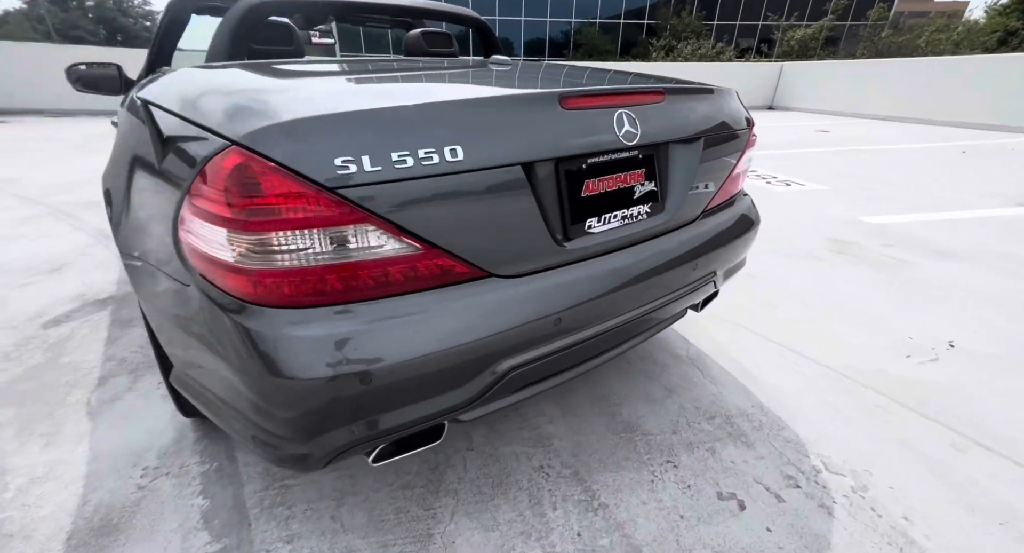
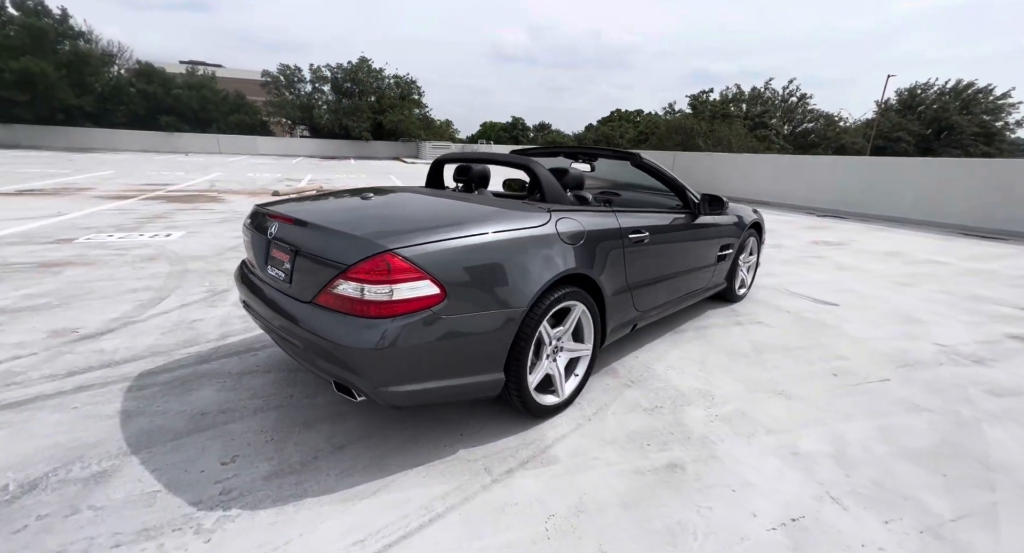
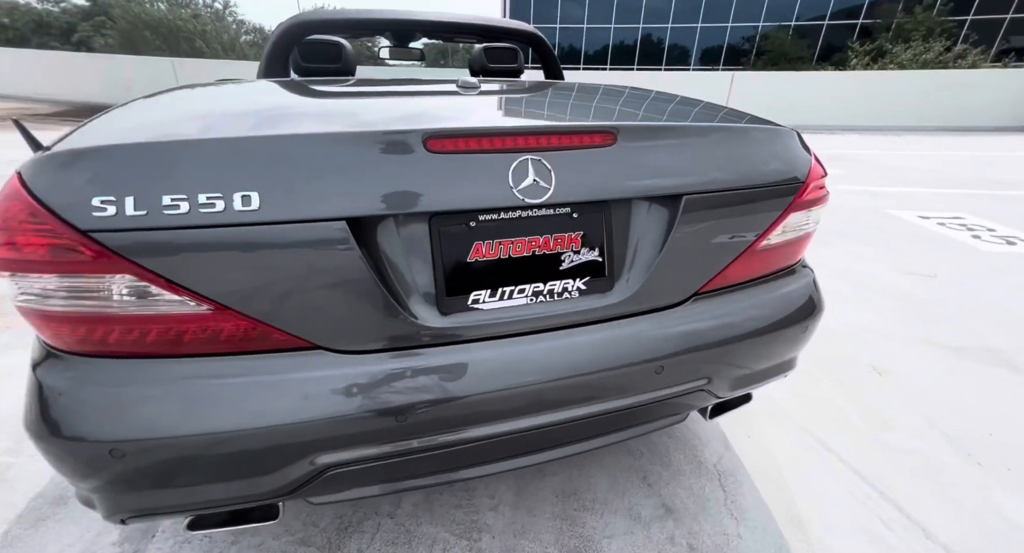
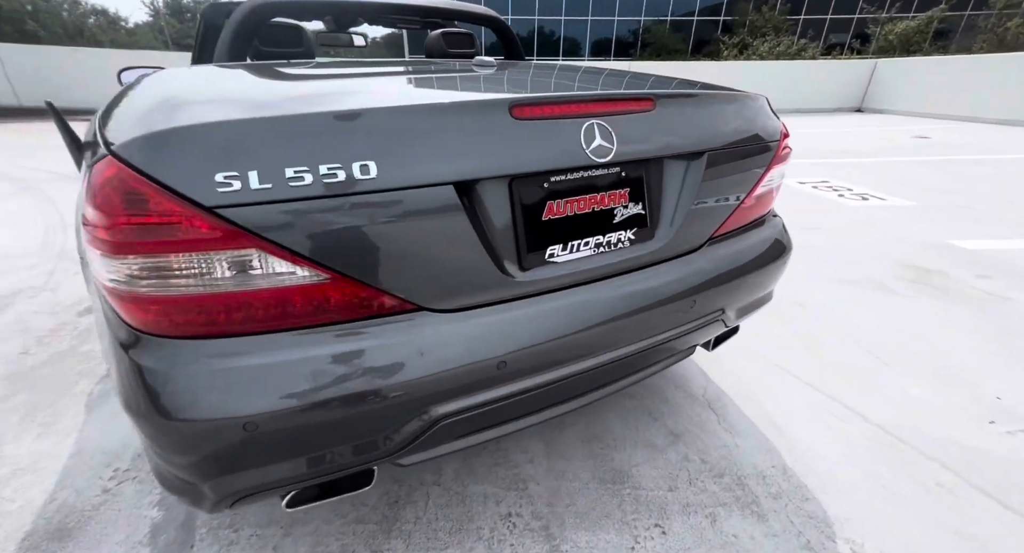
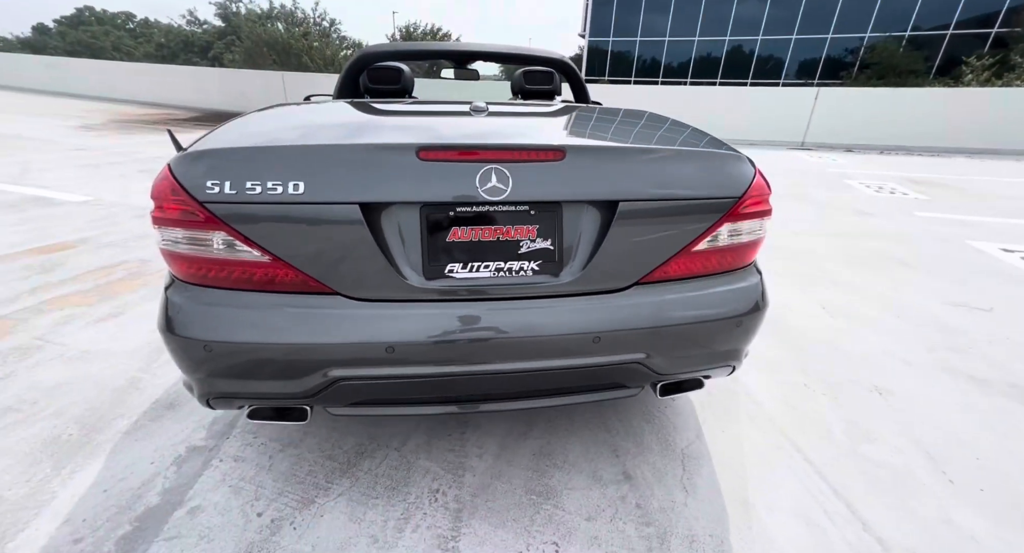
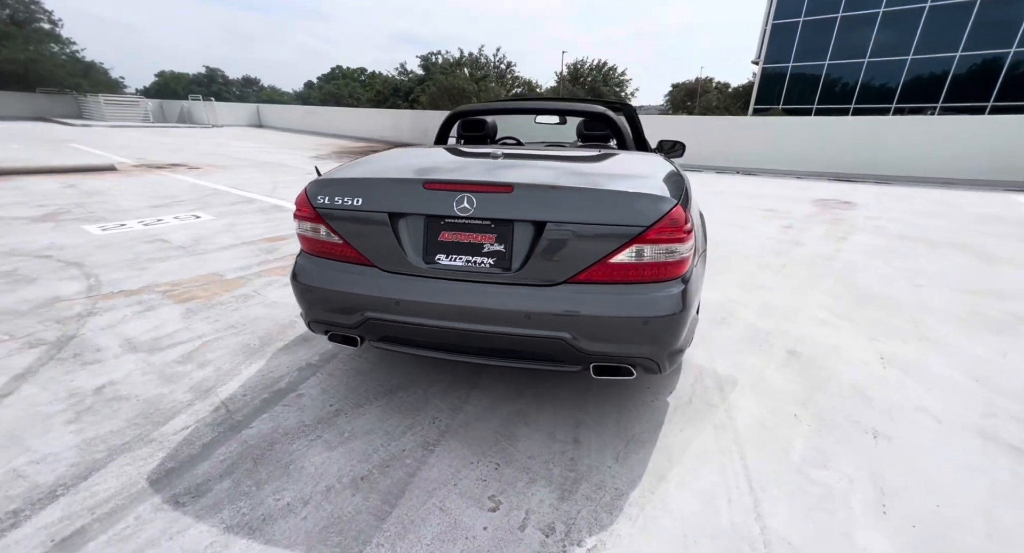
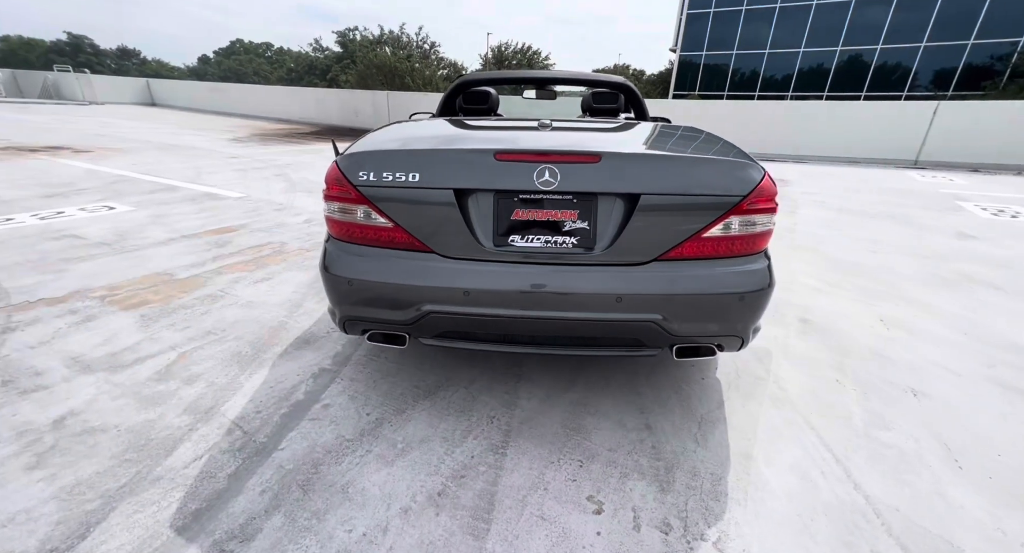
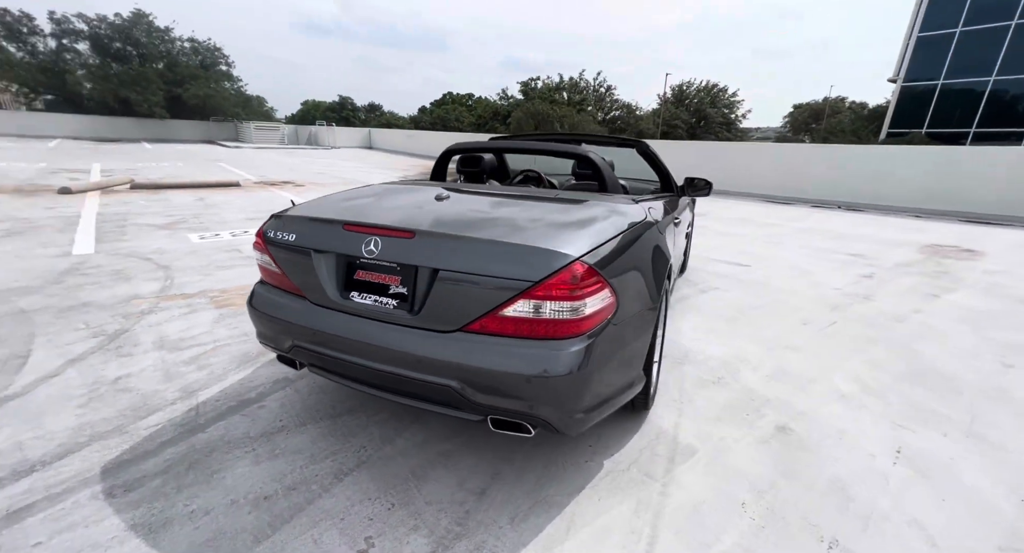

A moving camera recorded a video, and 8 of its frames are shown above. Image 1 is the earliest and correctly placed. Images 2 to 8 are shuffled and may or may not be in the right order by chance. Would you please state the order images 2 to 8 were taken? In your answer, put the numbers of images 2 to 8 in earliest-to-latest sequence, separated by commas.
4, 3, 5, 7, 6, 8, 2
